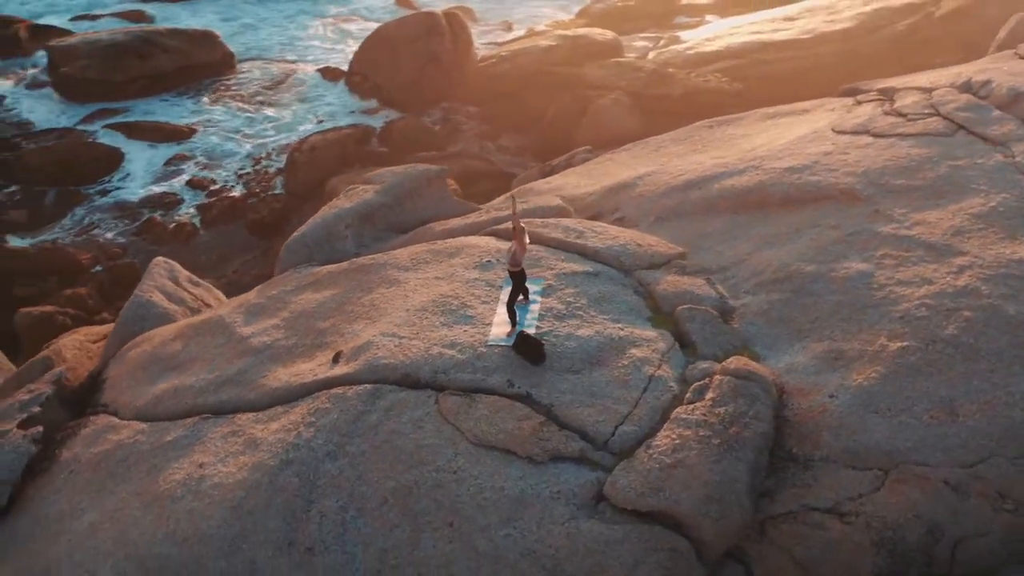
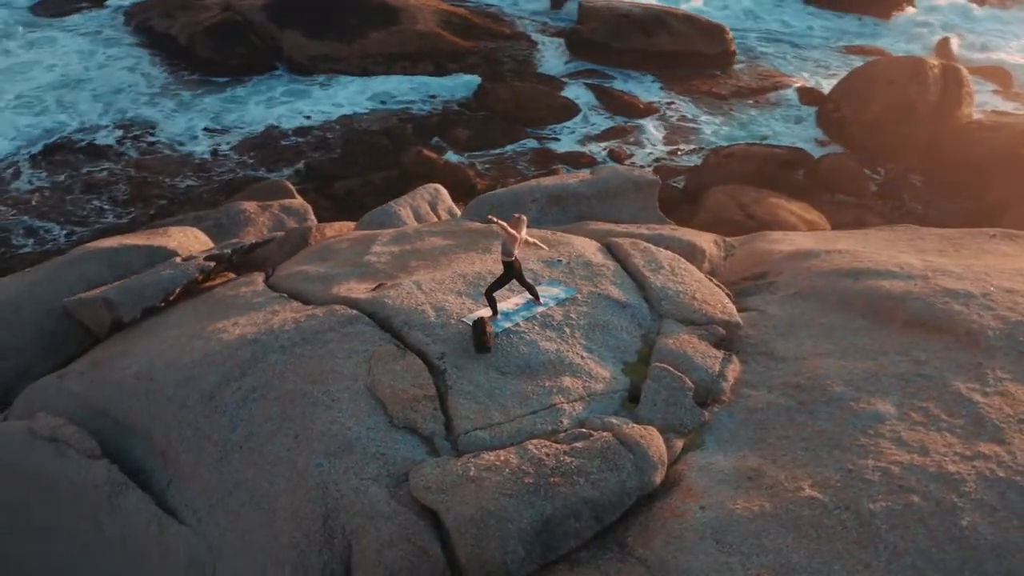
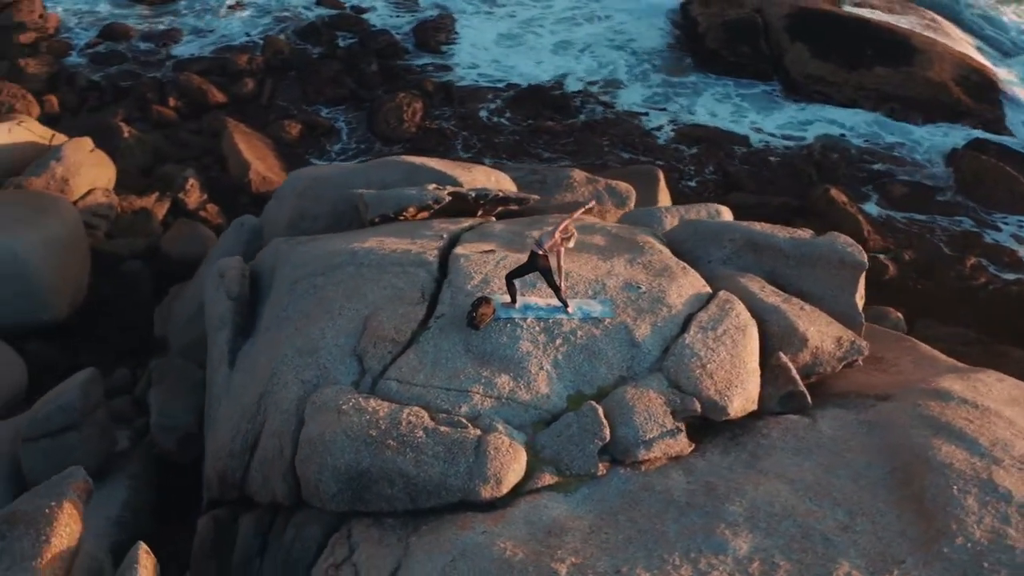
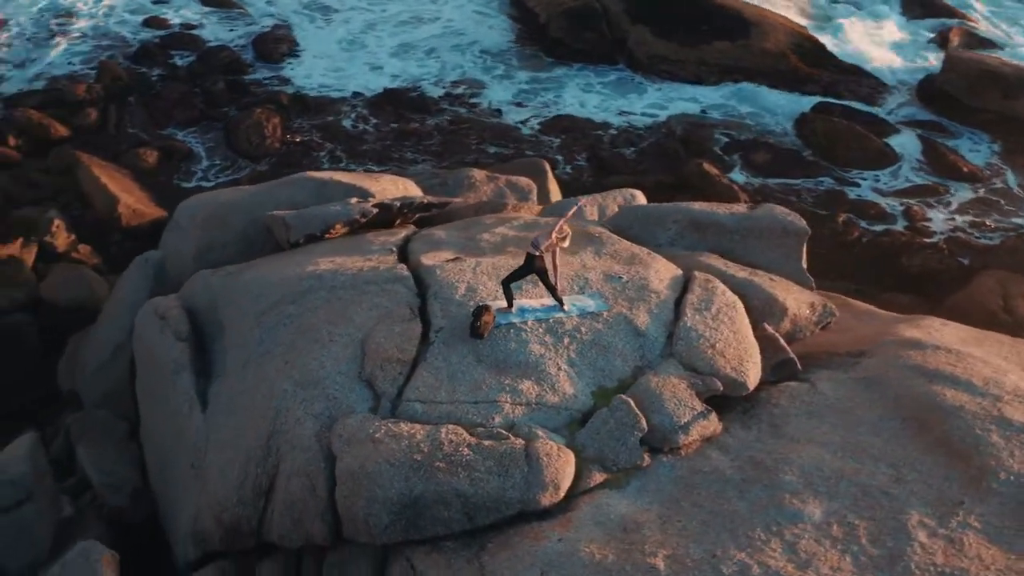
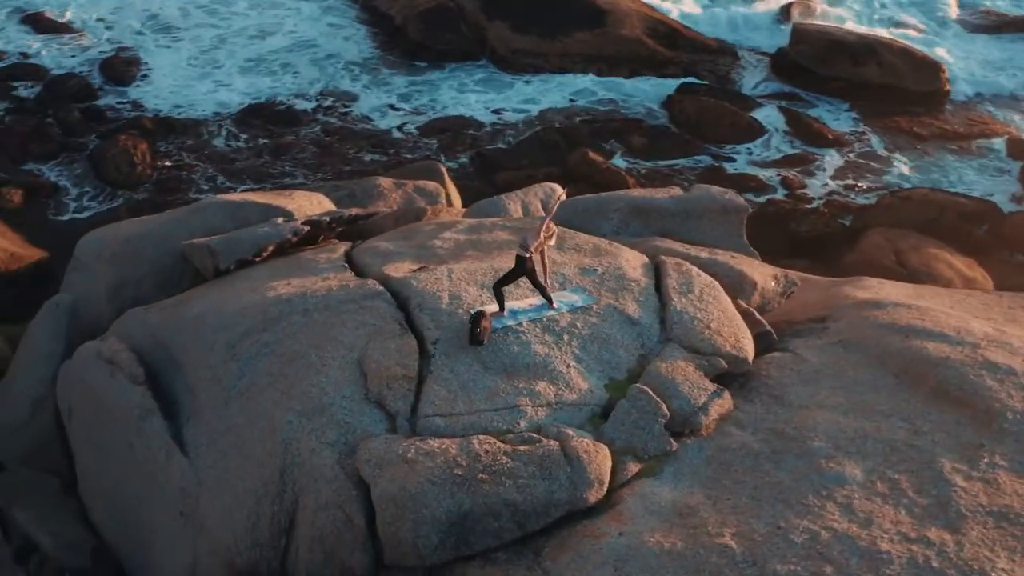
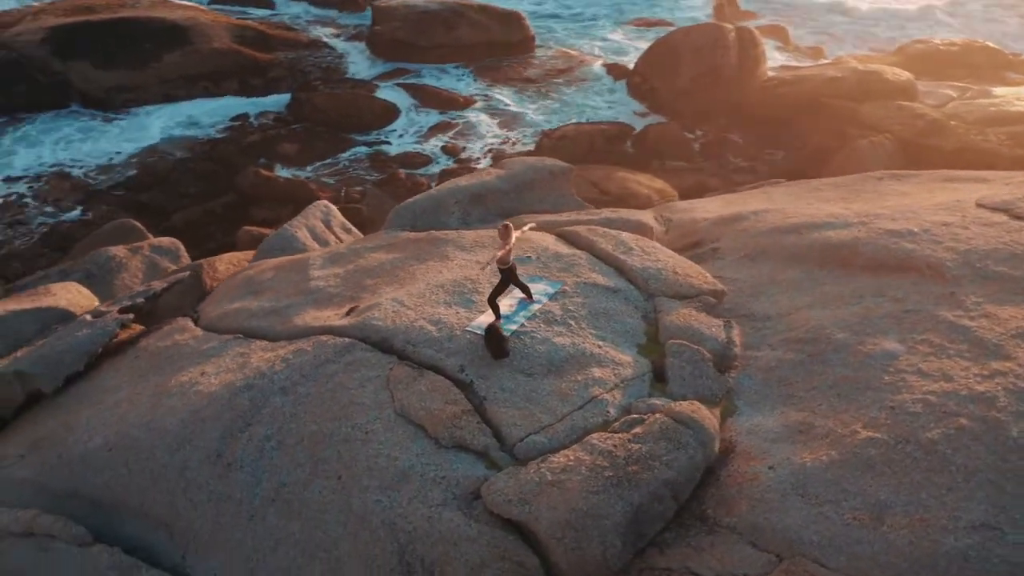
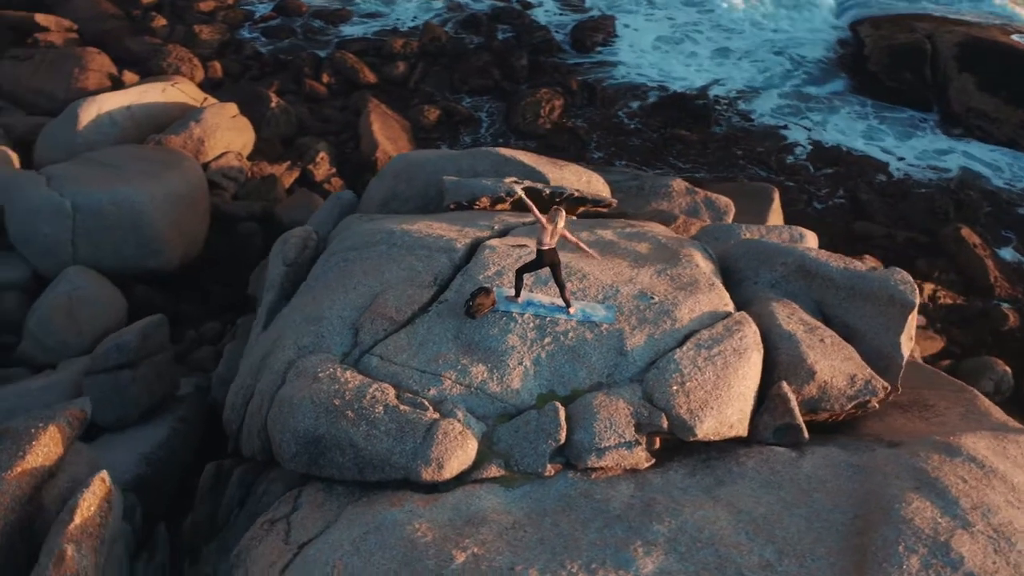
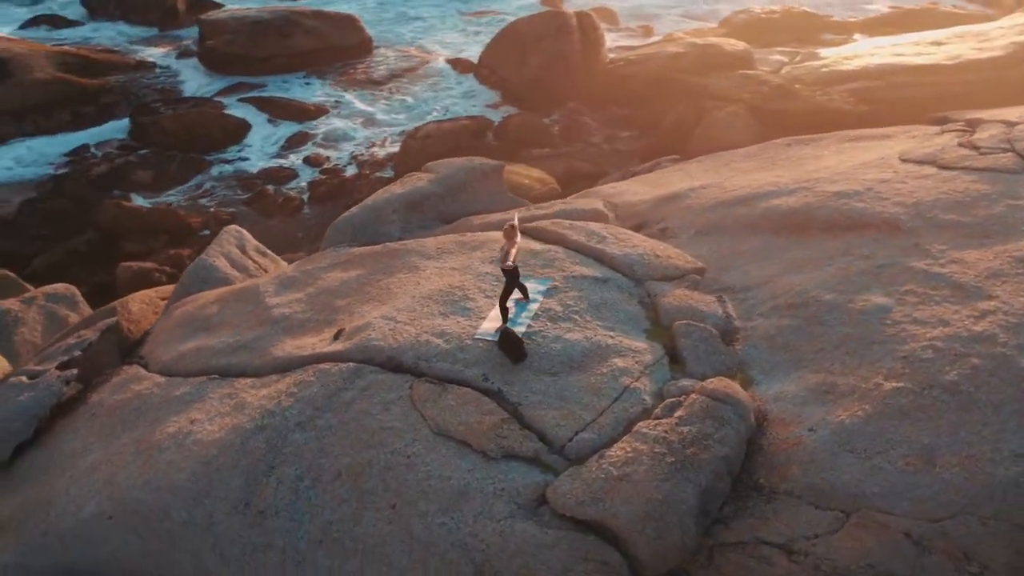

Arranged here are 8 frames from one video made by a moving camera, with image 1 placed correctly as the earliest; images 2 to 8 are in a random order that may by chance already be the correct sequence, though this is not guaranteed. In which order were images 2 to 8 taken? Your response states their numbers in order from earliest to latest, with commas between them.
8, 6, 2, 5, 4, 3, 7
